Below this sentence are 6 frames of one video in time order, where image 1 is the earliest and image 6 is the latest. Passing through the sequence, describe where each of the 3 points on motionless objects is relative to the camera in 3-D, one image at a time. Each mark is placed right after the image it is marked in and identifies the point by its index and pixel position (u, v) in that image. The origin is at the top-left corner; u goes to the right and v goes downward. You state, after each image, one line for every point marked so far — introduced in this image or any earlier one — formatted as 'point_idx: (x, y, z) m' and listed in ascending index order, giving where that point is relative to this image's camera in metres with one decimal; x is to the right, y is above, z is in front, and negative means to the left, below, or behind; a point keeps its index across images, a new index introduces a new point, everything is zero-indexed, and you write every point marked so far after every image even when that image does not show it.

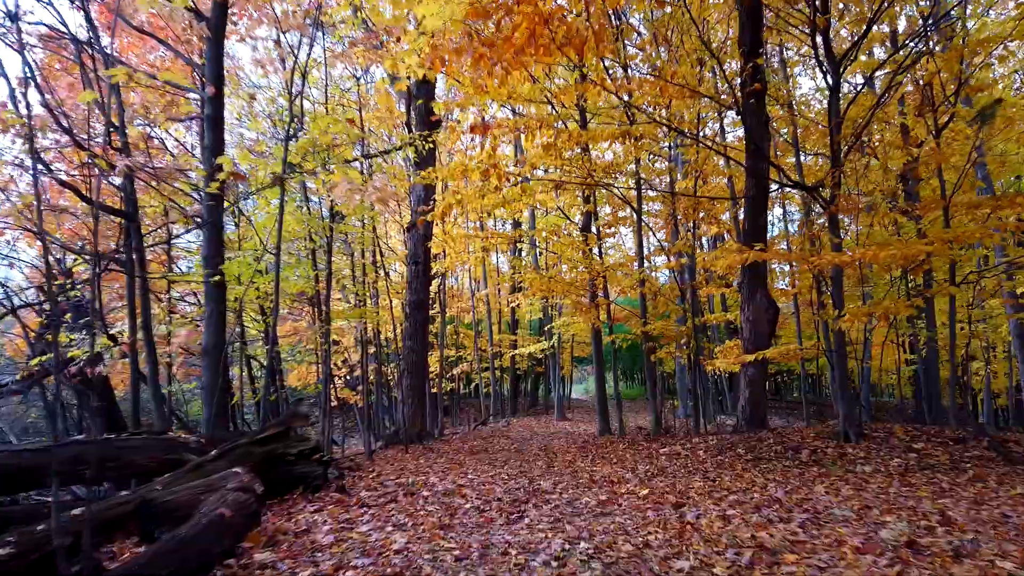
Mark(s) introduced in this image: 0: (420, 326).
0: (-1.5, -0.6, +12.4) m
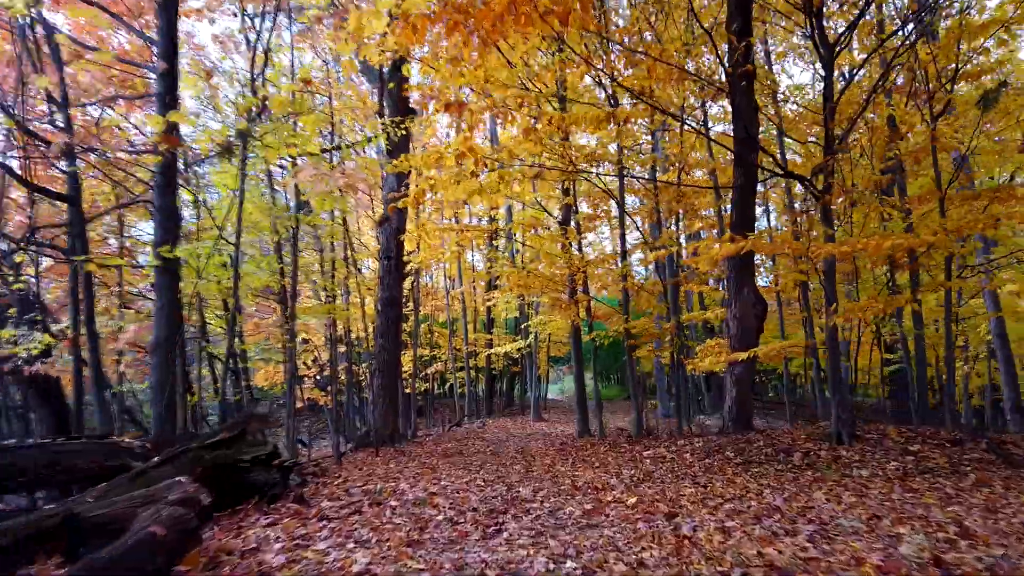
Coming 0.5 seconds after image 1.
0: (-1.9, -0.6, +11.9) m
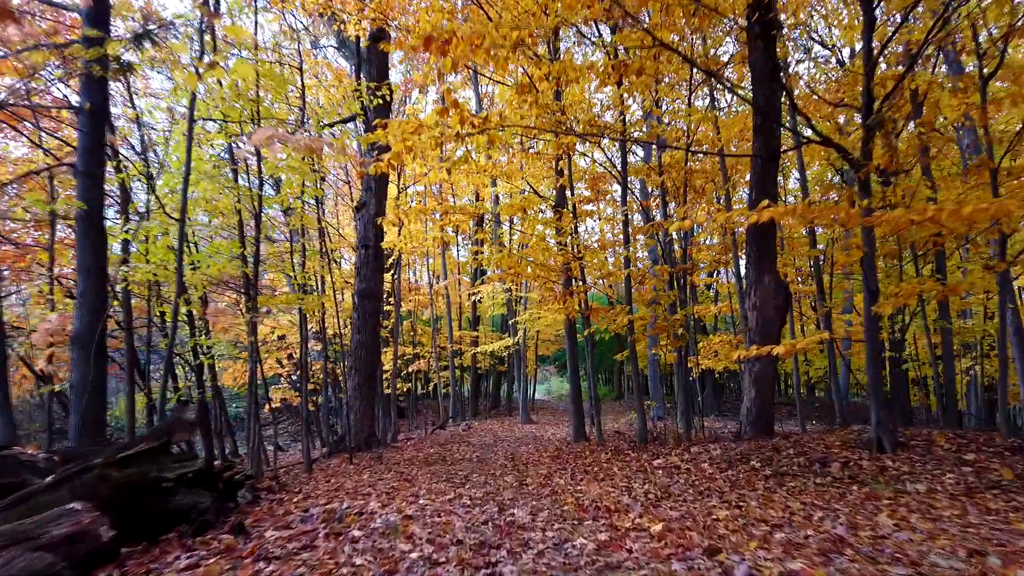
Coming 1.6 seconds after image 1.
0: (-2.1, -0.5, +11.0) m
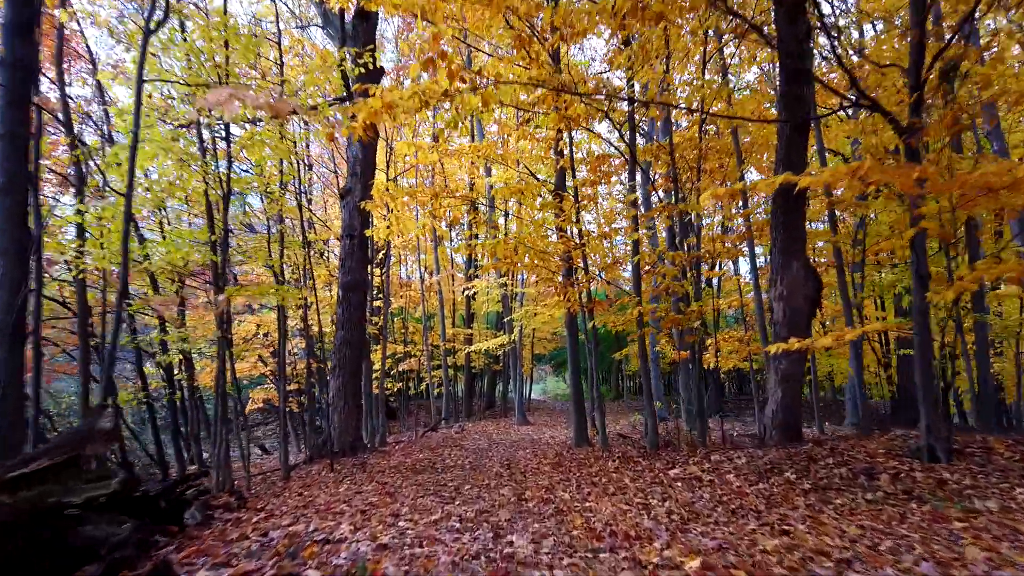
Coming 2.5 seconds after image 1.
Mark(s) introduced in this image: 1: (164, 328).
0: (-2.1, -0.4, +10.2) m
1: (-4.4, -0.5, +9.4) m
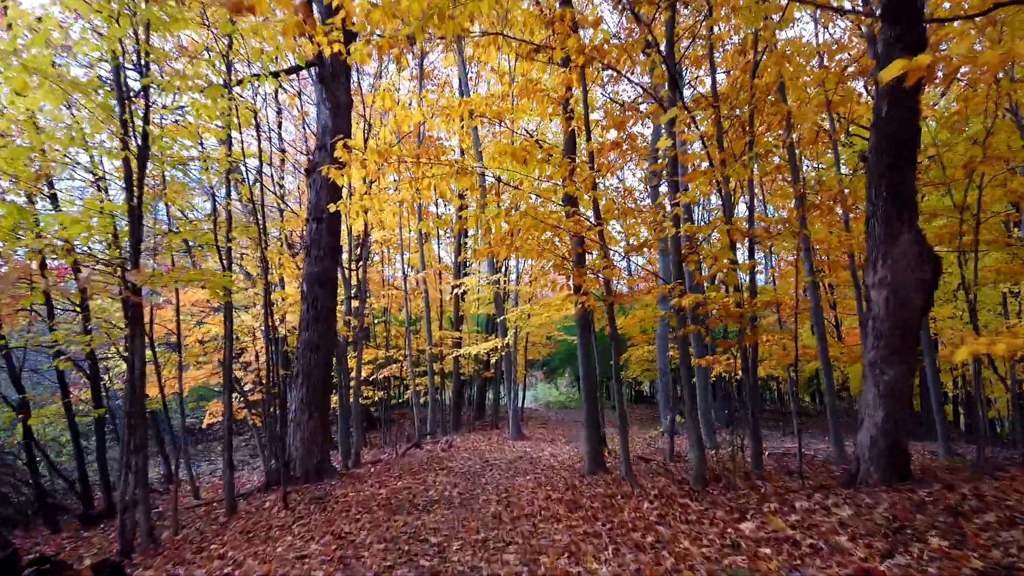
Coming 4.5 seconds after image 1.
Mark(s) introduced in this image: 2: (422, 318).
0: (-2.2, -0.3, +8.6) m
1: (-4.4, -0.4, +7.7) m
2: (-2.1, -0.7, +17.3) m
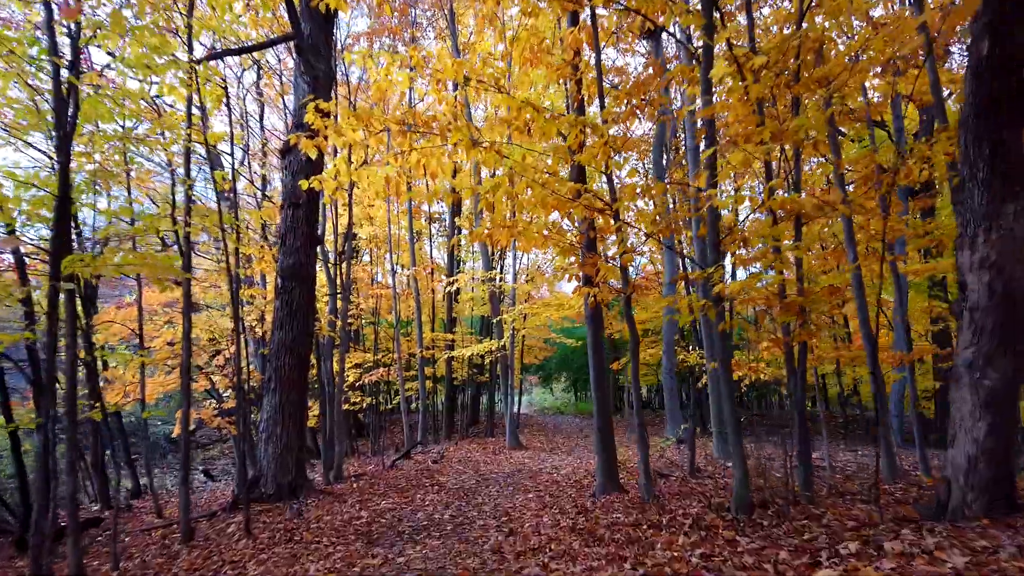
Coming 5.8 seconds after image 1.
0: (-2.2, -0.2, +7.7) m
1: (-4.4, -0.3, +6.8) m
2: (-2.2, -0.7, +16.3) m
